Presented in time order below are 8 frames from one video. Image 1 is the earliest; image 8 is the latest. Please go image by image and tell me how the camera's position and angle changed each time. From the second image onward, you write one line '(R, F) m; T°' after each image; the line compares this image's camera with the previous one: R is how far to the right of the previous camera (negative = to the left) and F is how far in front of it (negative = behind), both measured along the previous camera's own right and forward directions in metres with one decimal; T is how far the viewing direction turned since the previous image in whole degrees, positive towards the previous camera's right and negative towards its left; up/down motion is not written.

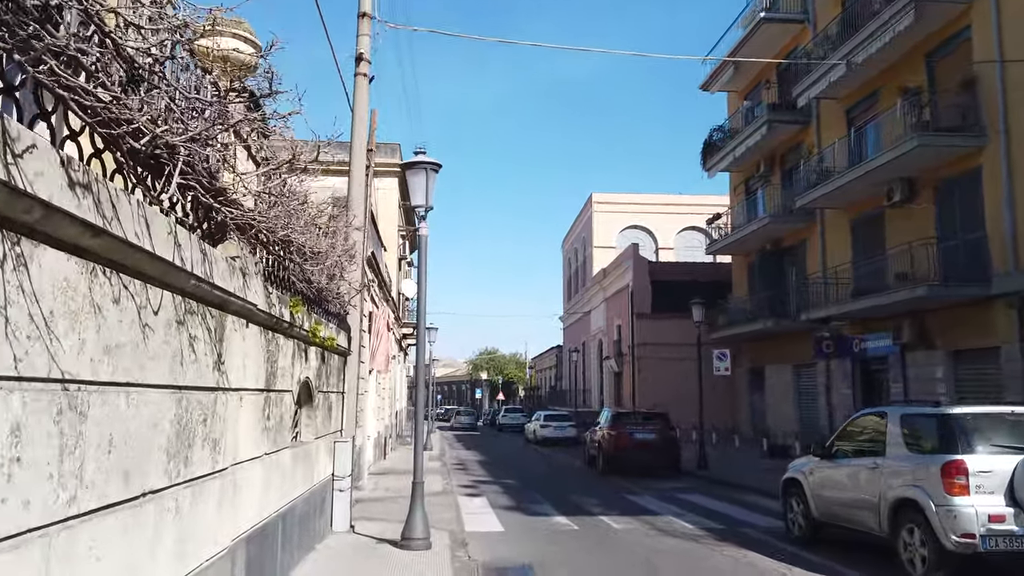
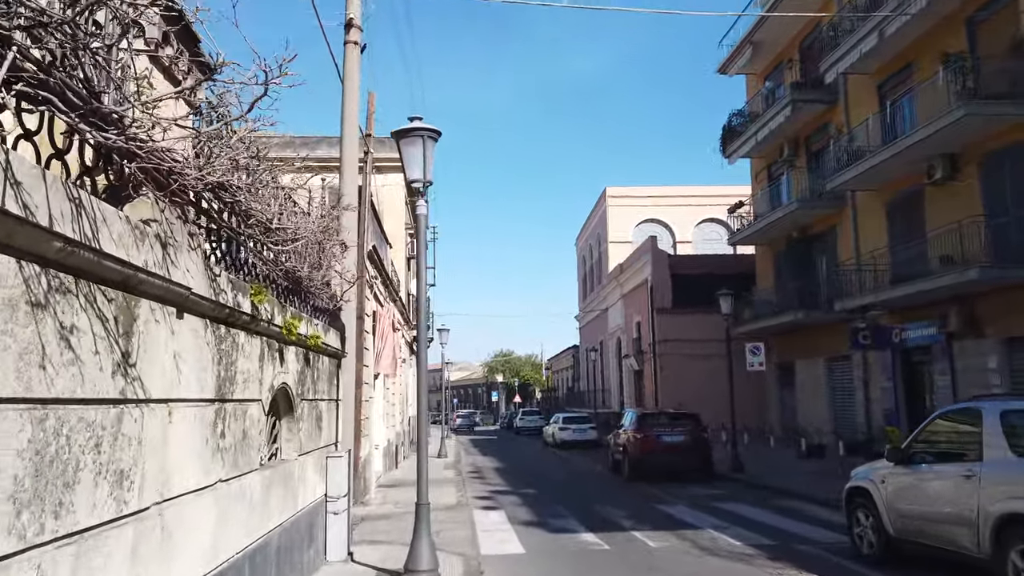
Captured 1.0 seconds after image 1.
(0.0, +1.2) m; -1°
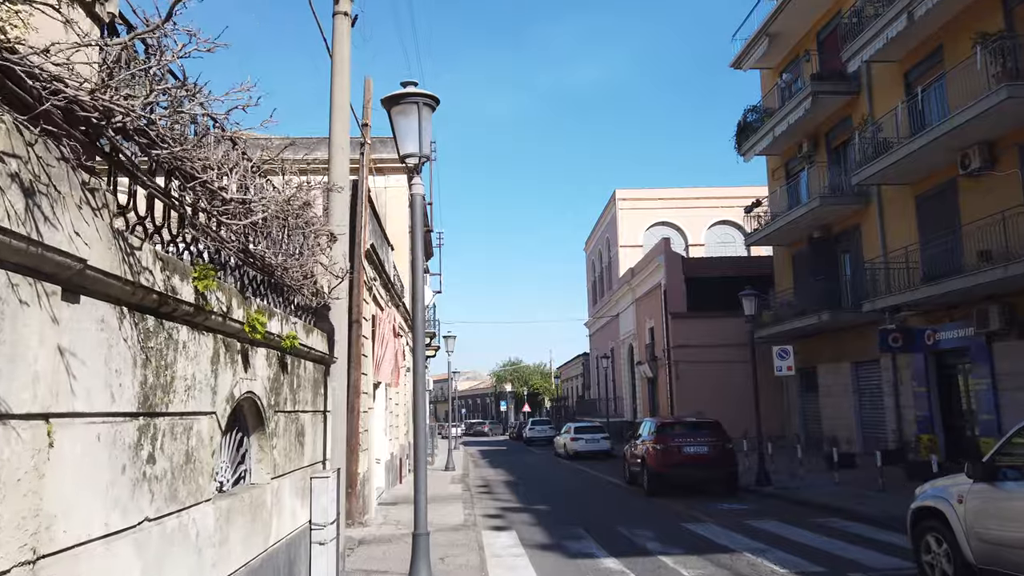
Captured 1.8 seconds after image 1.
(0.0, +1.0) m; -1°
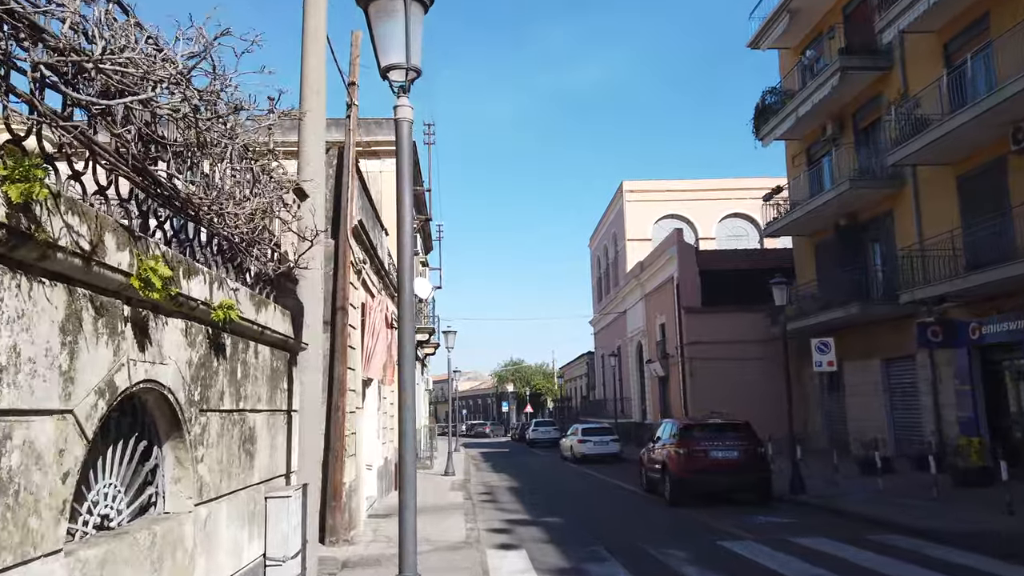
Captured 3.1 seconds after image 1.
(-0.1, +1.6) m; 0°
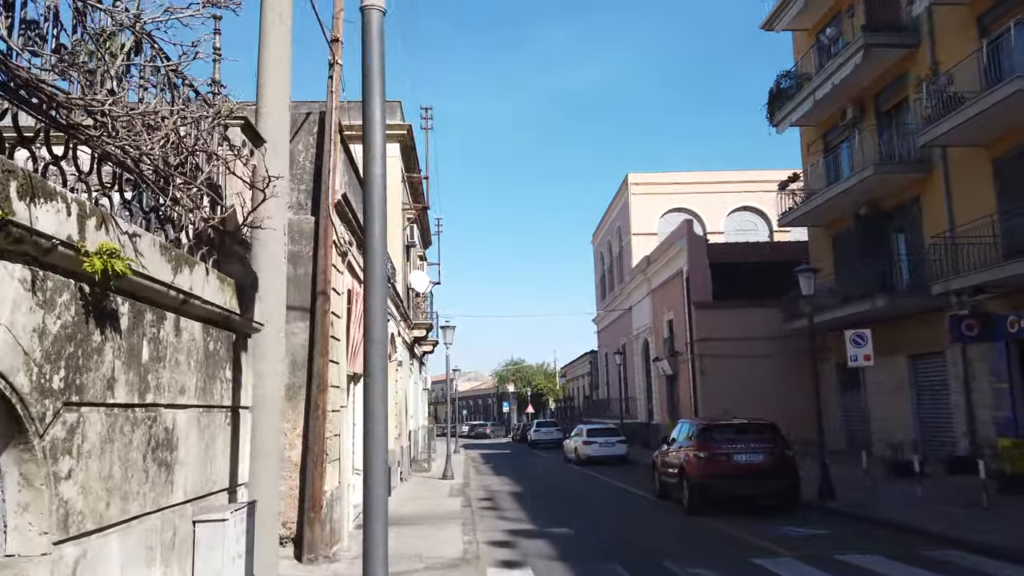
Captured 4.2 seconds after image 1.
(0.0, +1.3) m; 0°
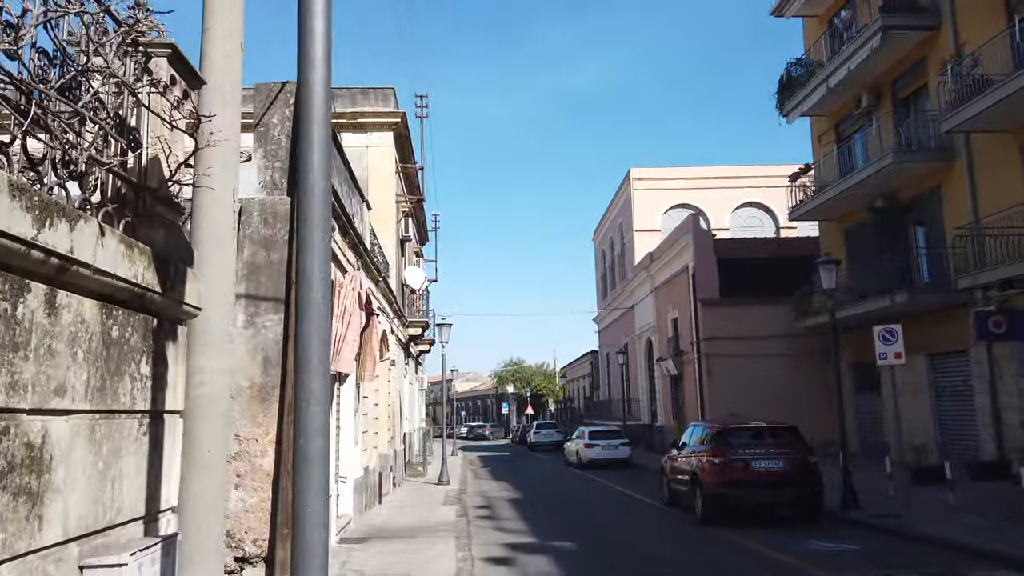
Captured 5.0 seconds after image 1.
(0.0, +1.0) m; 0°
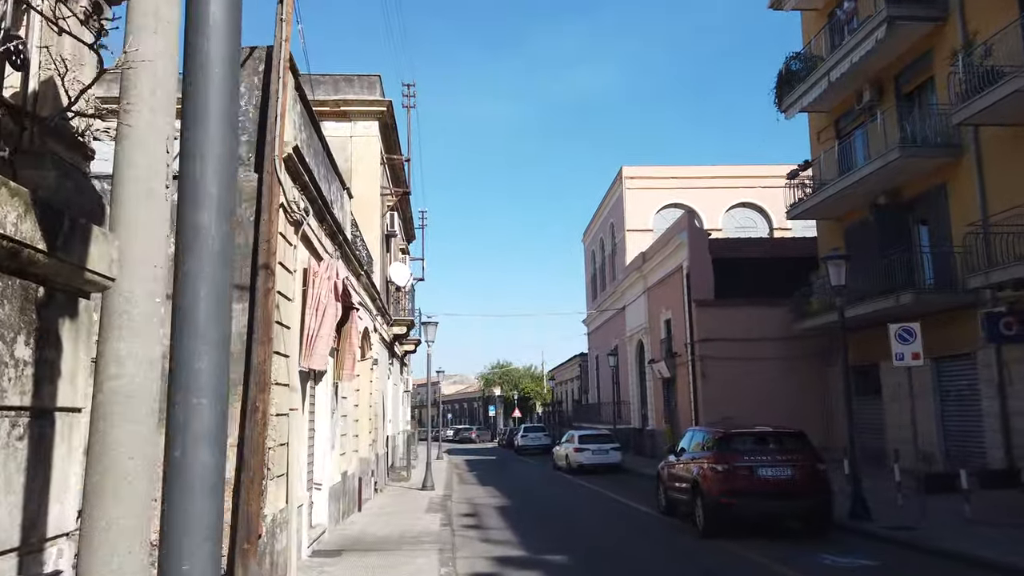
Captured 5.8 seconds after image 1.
(0.0, +0.8) m; +1°
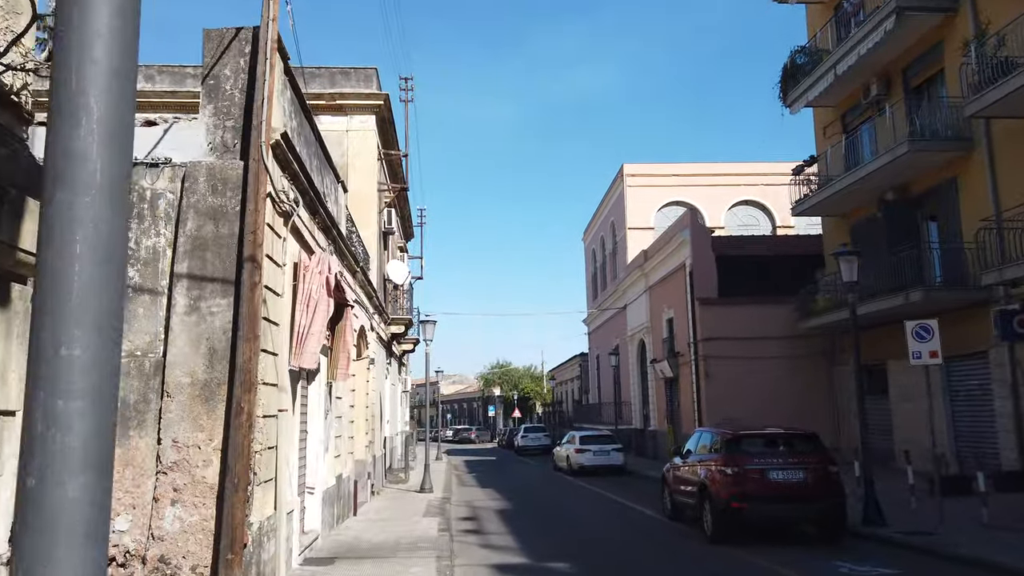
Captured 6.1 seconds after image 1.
(0.0, +0.4) m; 0°
